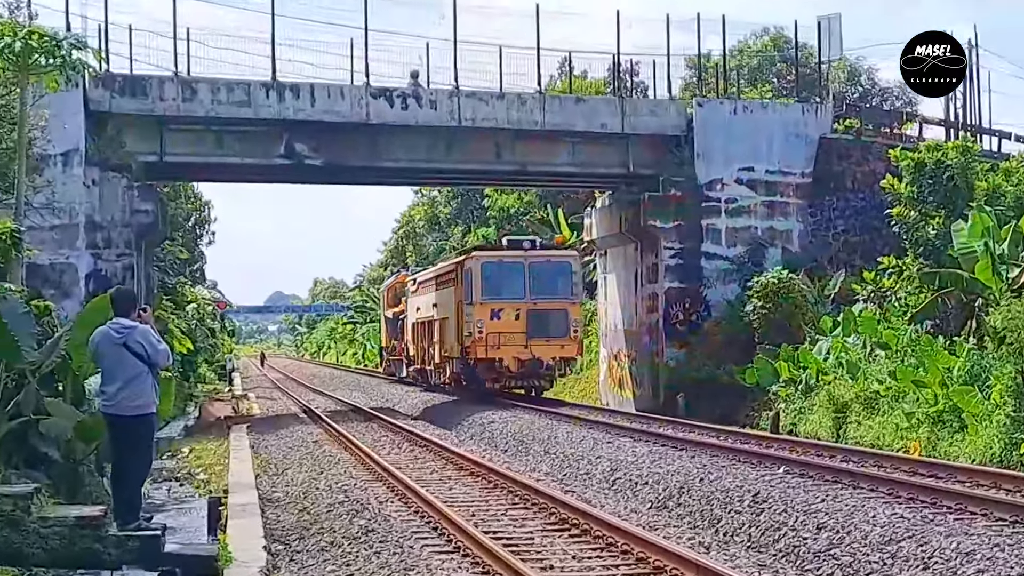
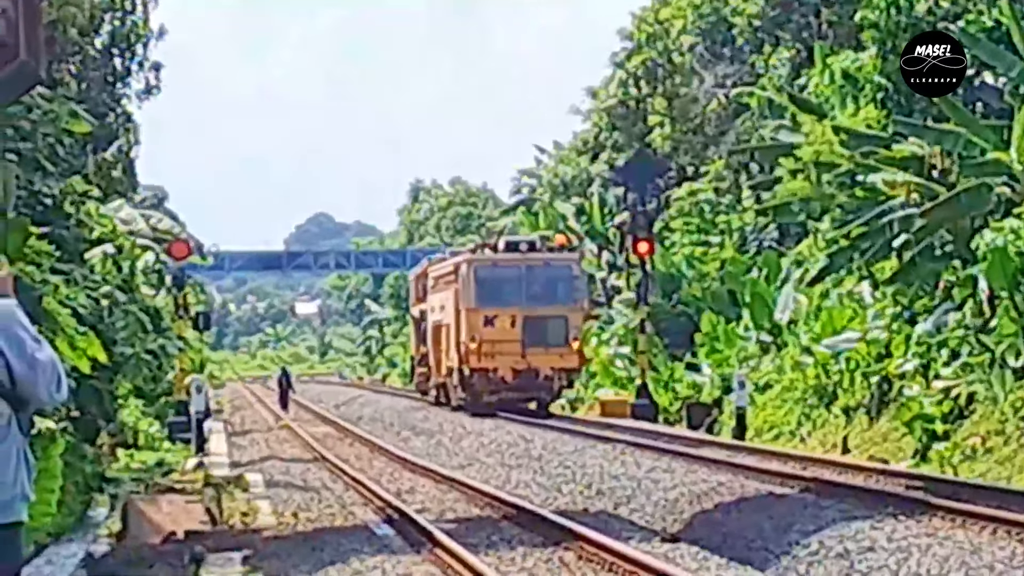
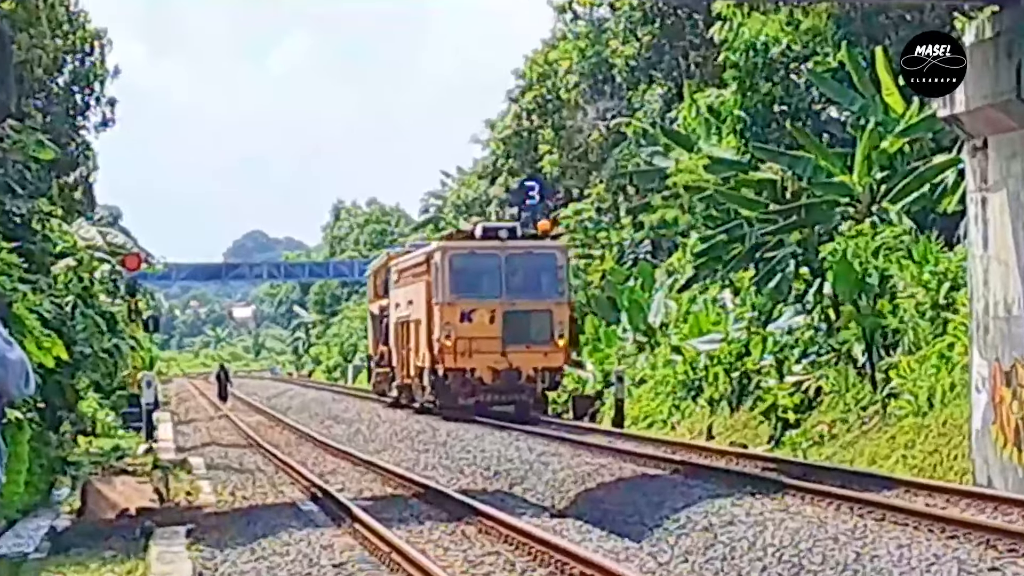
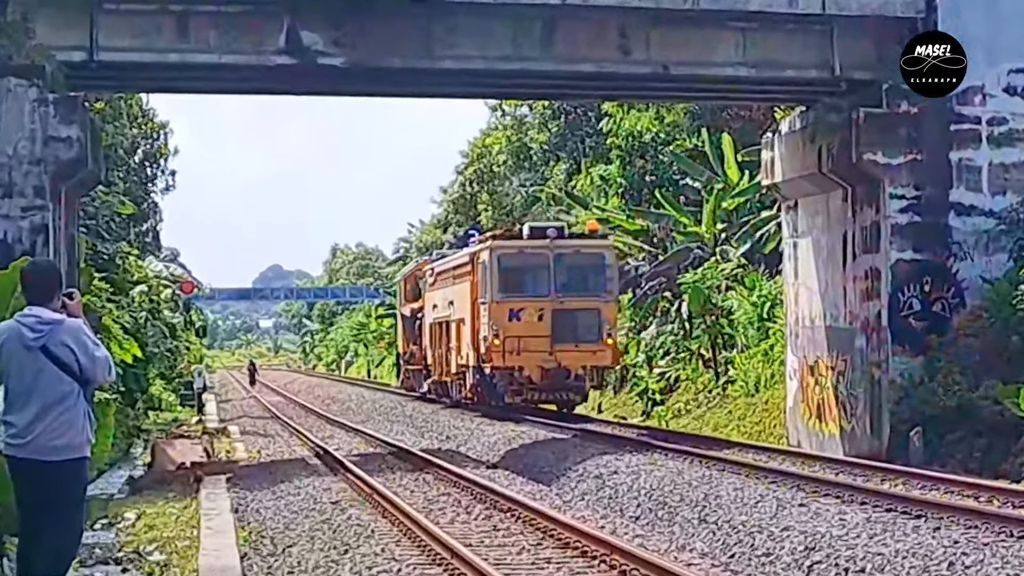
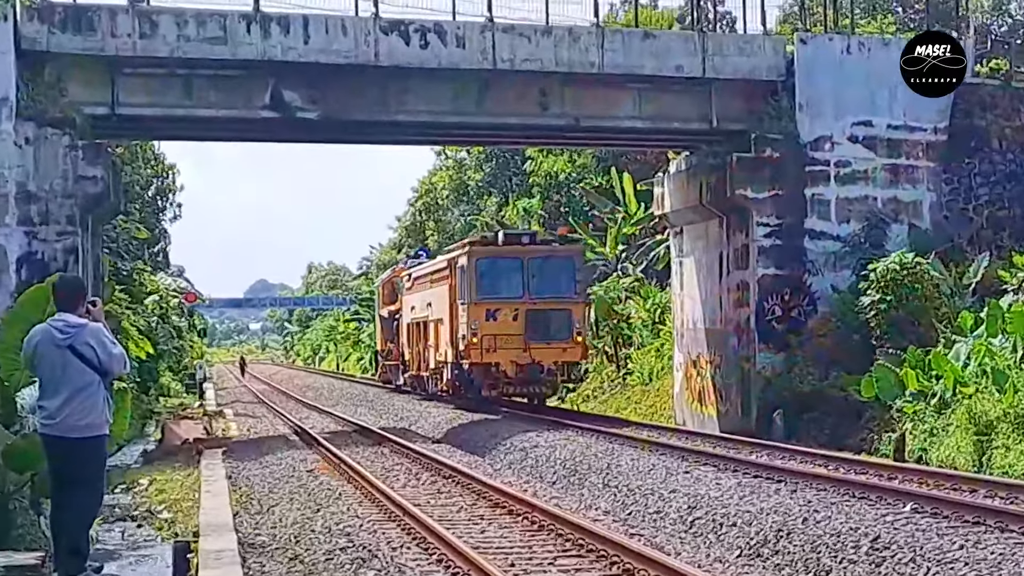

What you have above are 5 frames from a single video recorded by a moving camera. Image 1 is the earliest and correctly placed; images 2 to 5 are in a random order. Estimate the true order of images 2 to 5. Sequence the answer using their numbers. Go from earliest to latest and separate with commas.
5, 4, 3, 2
